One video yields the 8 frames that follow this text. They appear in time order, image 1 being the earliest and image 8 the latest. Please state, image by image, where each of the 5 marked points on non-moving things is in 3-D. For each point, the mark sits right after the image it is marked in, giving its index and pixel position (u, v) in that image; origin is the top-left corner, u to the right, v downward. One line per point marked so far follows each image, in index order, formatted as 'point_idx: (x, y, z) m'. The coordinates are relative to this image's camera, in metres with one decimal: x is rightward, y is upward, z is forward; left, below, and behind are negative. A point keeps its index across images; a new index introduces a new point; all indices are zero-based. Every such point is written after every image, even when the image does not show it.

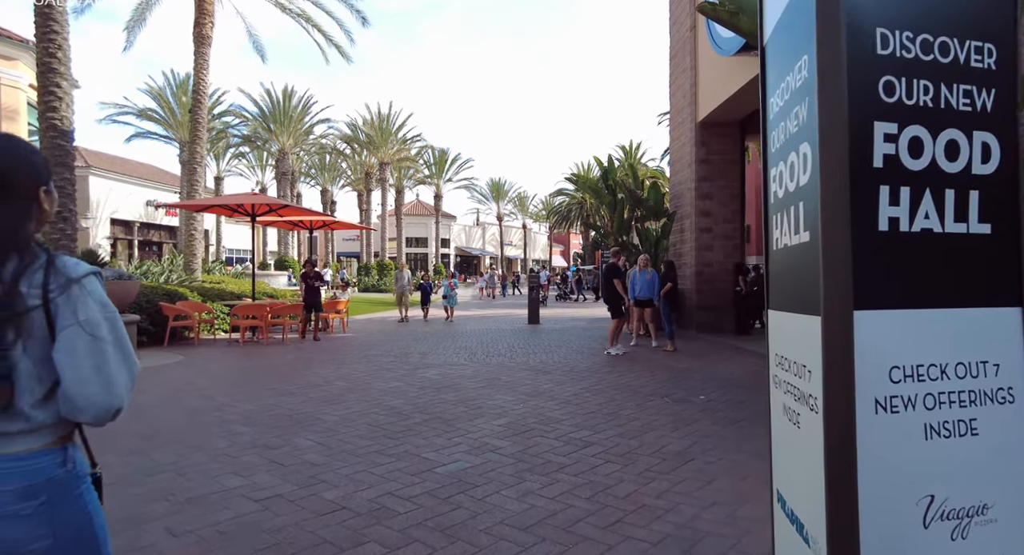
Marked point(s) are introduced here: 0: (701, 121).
0: (+4.8, +4.0, +15.1) m
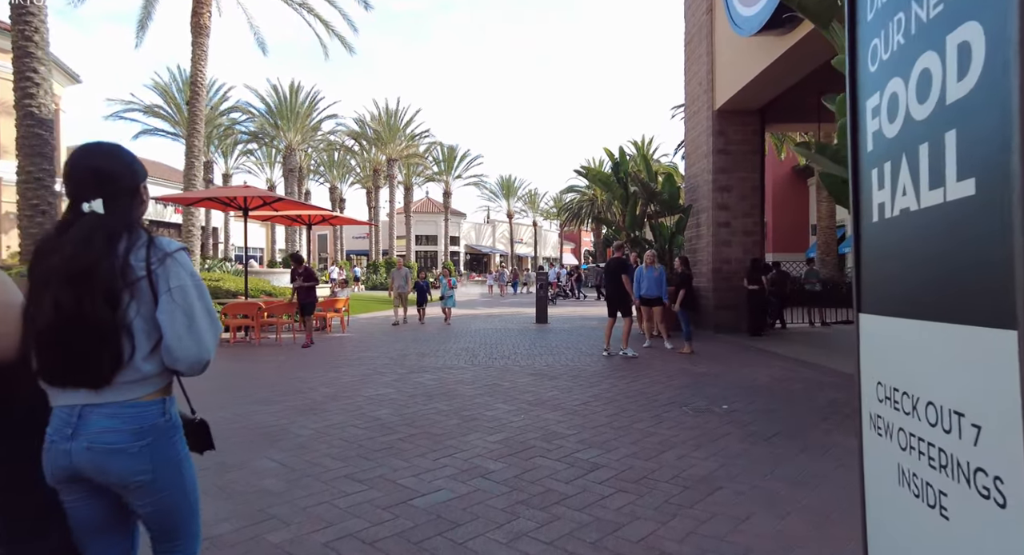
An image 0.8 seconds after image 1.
0: (+5.0, +4.1, +14.3) m
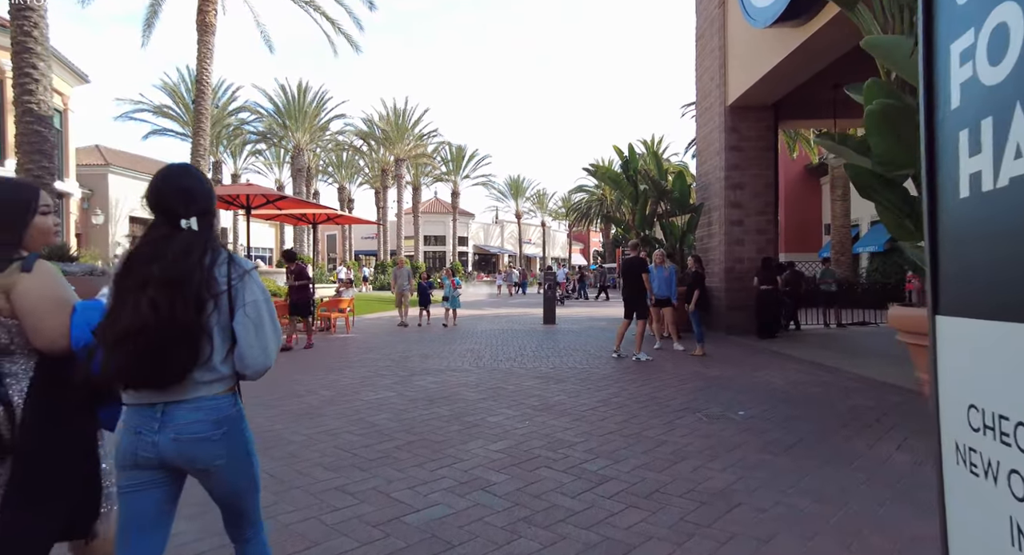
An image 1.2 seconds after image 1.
0: (+5.1, +4.1, +14.0) m
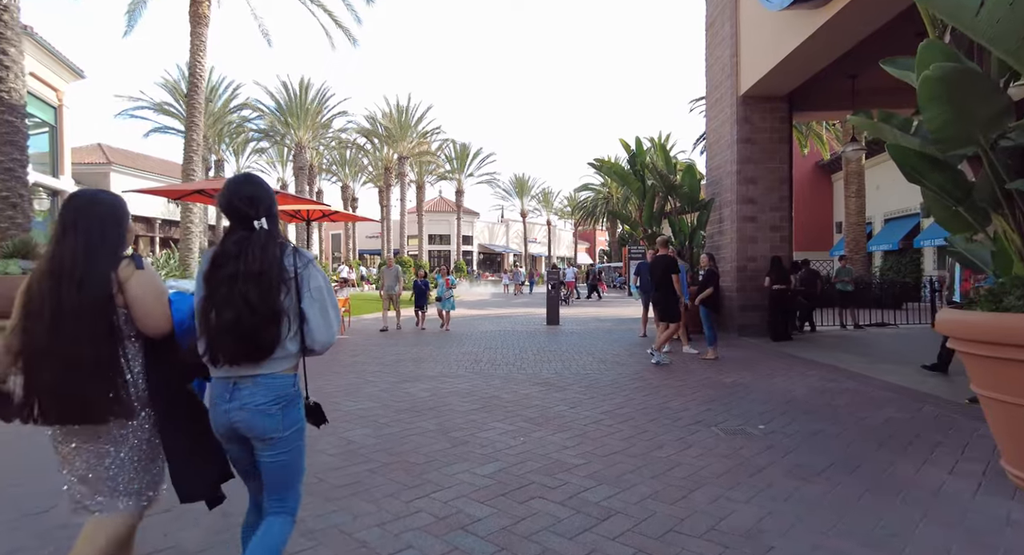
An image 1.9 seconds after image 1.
0: (+5.2, +4.1, +13.3) m
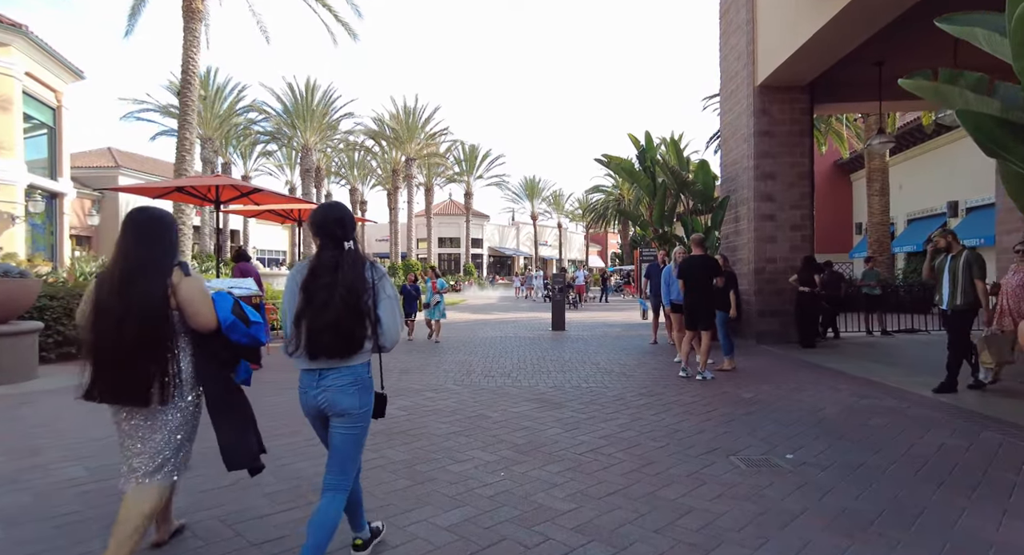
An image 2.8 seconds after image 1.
0: (+5.2, +4.0, +12.4) m
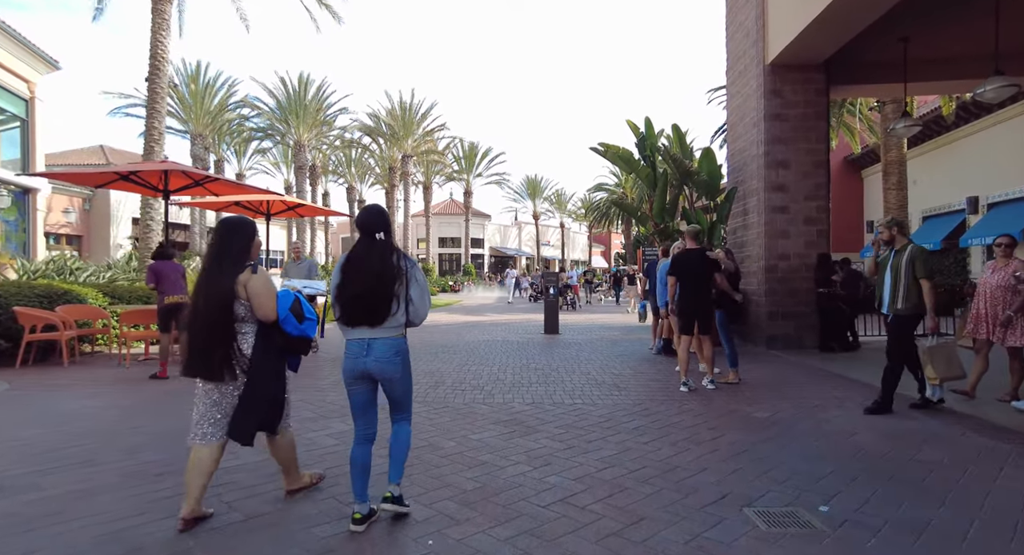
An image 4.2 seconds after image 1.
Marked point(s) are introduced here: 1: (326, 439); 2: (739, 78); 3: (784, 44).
0: (+4.9, +4.1, +11.2) m
1: (-1.5, -1.3, +4.9) m
2: (+4.8, +4.3, +12.7) m
3: (+4.9, +4.2, +10.7) m
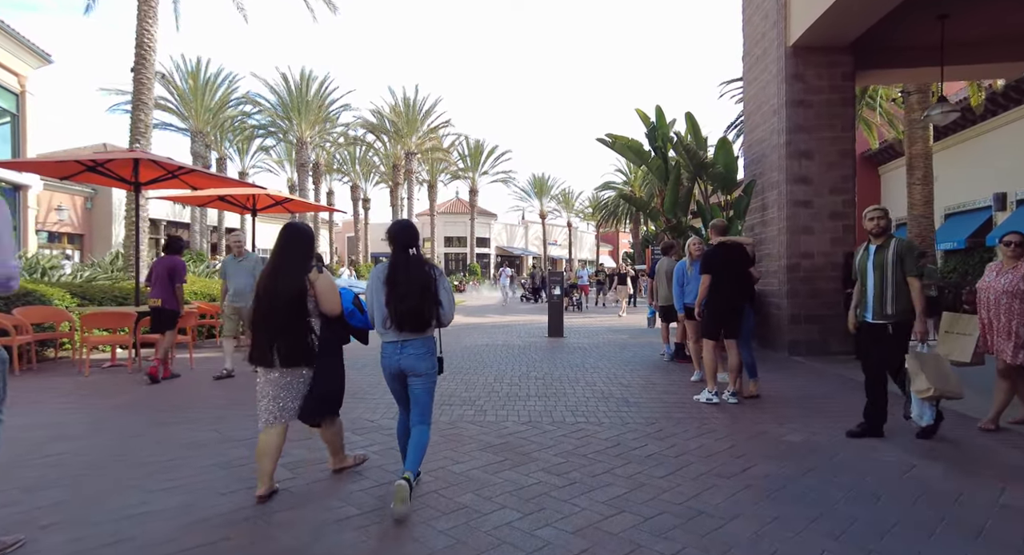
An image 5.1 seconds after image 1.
0: (+4.9, +4.1, +10.4) m
1: (-1.6, -1.3, +4.1) m
2: (+4.9, +4.3, +11.8) m
3: (+4.9, +4.2, +9.8) m
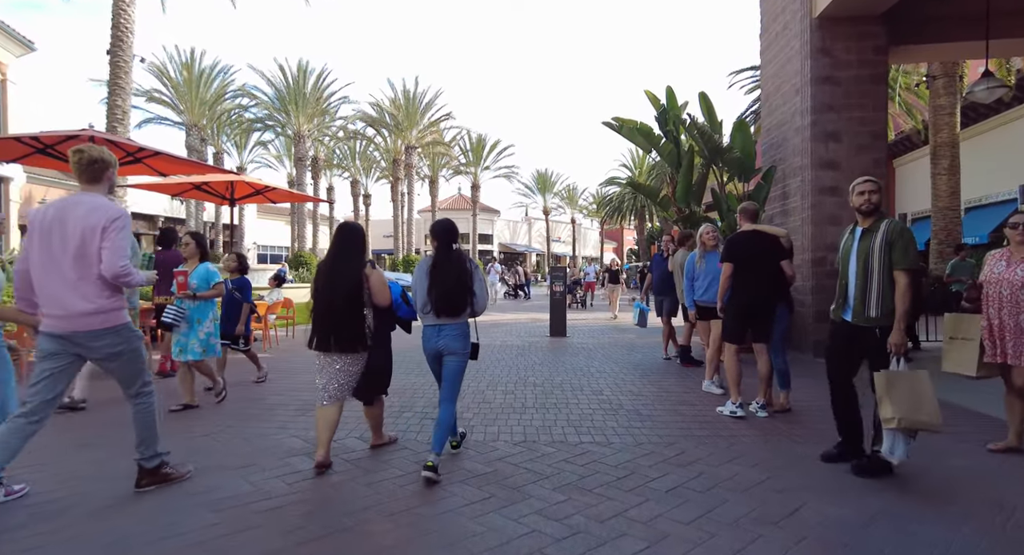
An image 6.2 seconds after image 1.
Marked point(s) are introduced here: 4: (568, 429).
0: (+4.9, +4.1, +9.4) m
1: (-1.7, -1.2, +3.2) m
2: (+4.8, +4.4, +10.8) m
3: (+4.9, +4.3, +8.9) m
4: (+0.5, -1.3, +4.9) m
